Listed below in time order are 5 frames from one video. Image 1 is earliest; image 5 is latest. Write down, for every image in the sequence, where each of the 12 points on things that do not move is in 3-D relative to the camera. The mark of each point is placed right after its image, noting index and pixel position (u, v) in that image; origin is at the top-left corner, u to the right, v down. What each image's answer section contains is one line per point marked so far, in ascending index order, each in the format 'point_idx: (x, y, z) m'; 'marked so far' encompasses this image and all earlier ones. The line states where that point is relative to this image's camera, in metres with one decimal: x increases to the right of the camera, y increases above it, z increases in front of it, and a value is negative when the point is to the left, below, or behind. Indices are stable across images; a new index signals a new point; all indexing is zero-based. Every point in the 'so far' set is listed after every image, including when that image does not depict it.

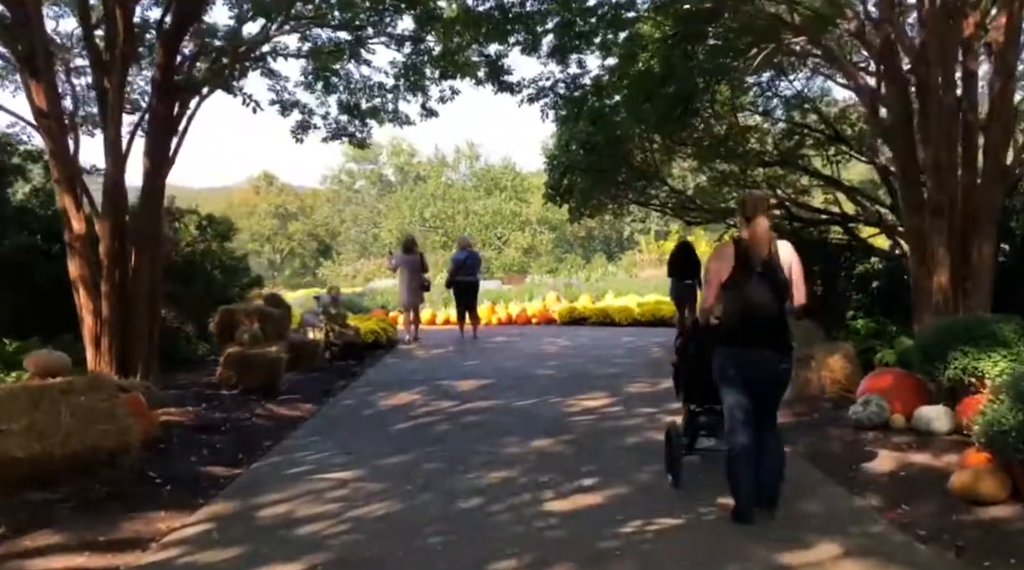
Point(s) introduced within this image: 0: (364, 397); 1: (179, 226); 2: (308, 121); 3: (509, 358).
0: (-1.3, -1.0, +8.1) m
1: (-3.5, +0.6, +10.2) m
2: (-1.9, +1.5, +8.9) m
3: (0.0, -0.9, +11.4) m
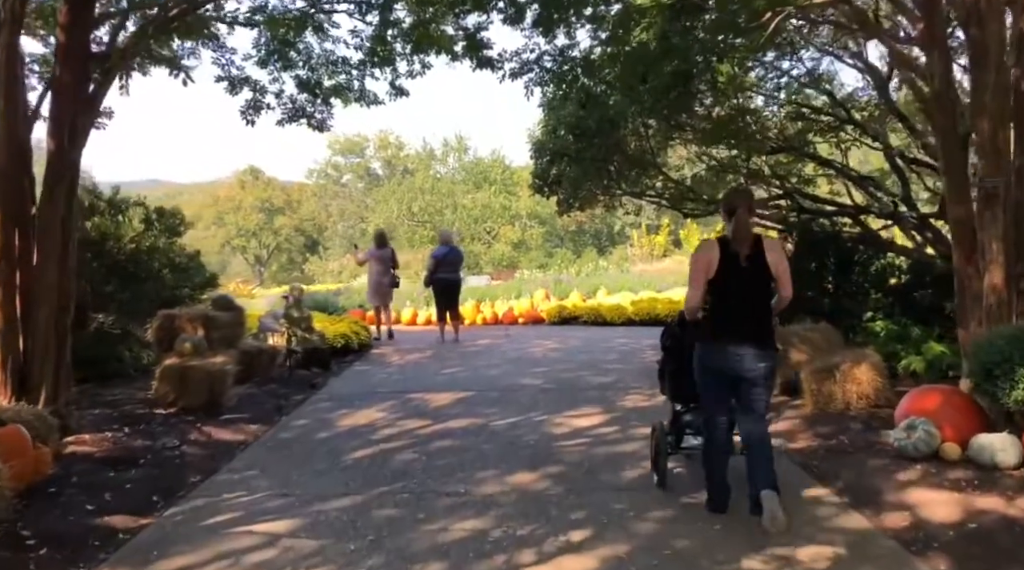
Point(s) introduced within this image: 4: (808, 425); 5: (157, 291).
0: (-1.4, -1.0, +7.1) m
1: (-3.7, +0.6, +9.1) m
2: (-2.1, +1.5, +7.9) m
3: (-0.2, -0.9, +10.4) m
4: (+1.9, -0.9, +6.3) m
5: (-3.4, -0.1, +9.2) m
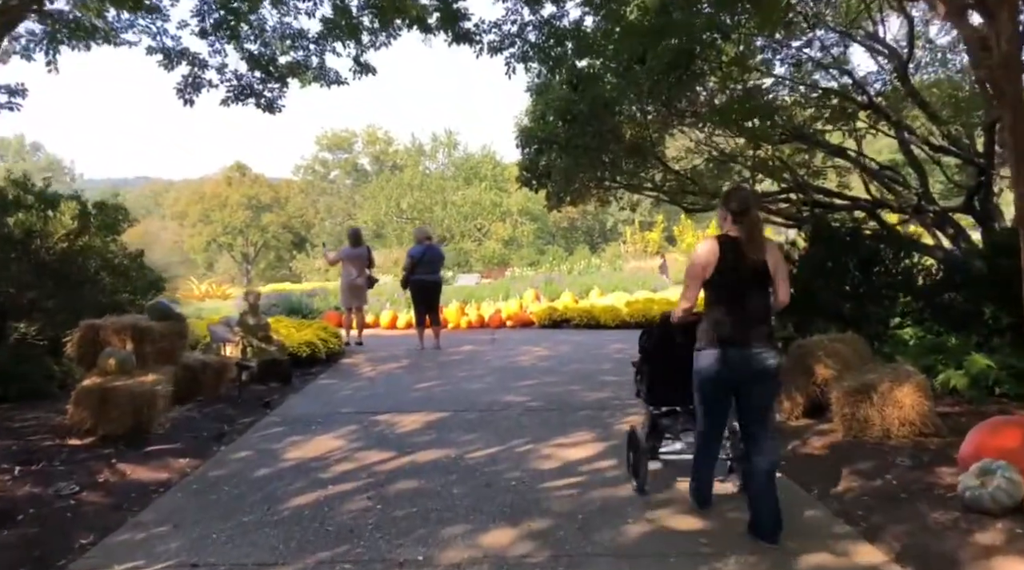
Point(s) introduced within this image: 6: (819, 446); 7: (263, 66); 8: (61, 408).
0: (-1.5, -1.0, +6.1) m
1: (-3.8, +0.6, +8.0) m
2: (-2.2, +1.5, +6.8) m
3: (-0.4, -0.9, +9.3) m
4: (+1.8, -0.9, +5.2) m
5: (-3.5, -0.1, +8.1) m
6: (+1.8, -0.9, +5.6) m
7: (-1.9, +1.7, +7.5) m
8: (-3.2, -0.9, +6.9) m
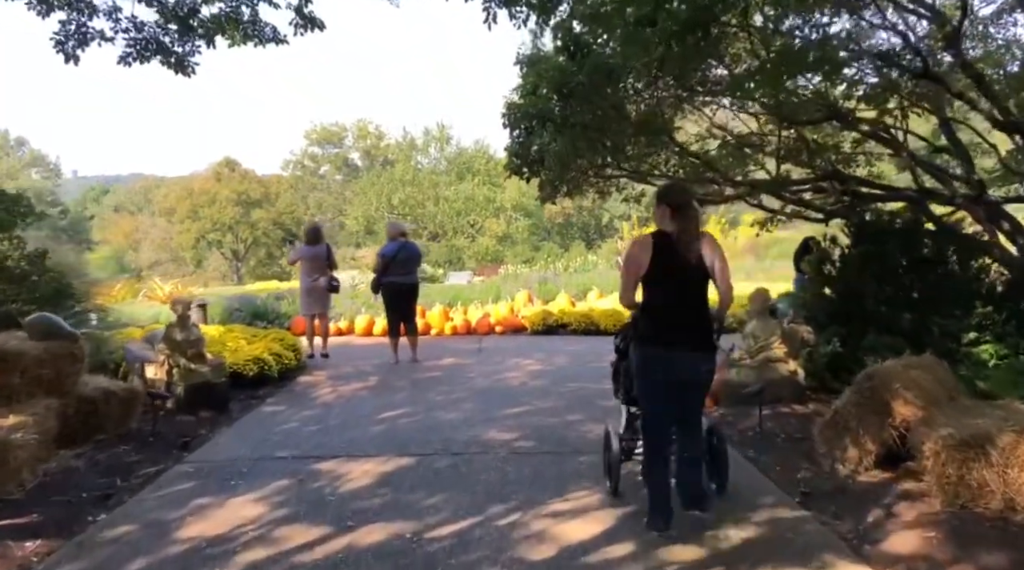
0: (-1.6, -1.1, +4.5) m
1: (-4.0, +0.5, +6.5) m
2: (-2.3, +1.4, +5.2) m
3: (-0.5, -0.9, +7.8) m
4: (+1.7, -1.0, +3.7) m
5: (-3.6, -0.2, +6.6) m
6: (+1.7, -1.0, +4.1) m
7: (-2.1, +1.7, +6.0) m
8: (-3.3, -0.9, +5.3) m
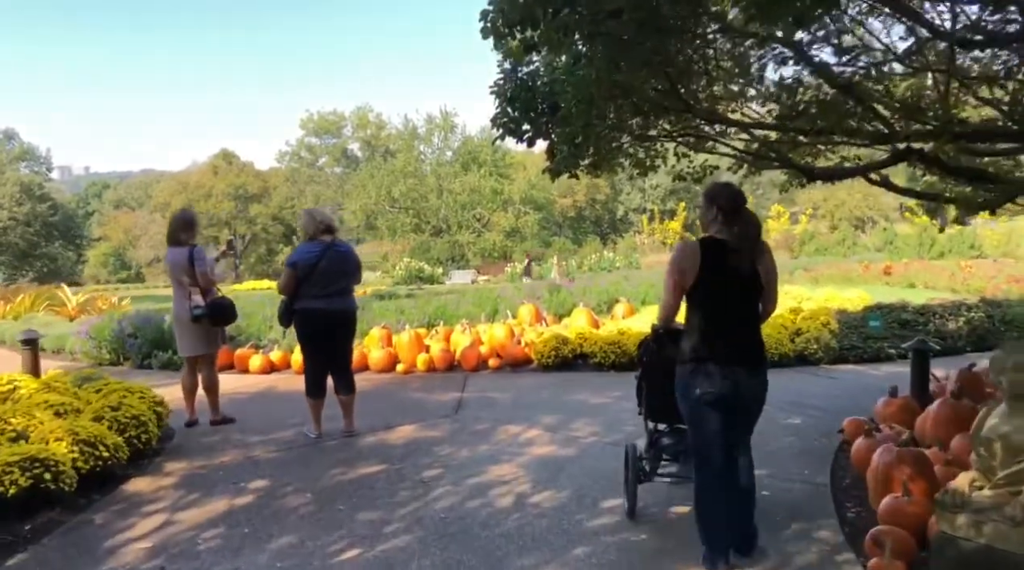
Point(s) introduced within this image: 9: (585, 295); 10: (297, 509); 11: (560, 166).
0: (-1.7, -1.3, +0.7) m
1: (-4.0, +0.3, +2.7) m
2: (-2.4, +1.2, +1.4) m
3: (-0.6, -1.1, +3.9) m
4: (+1.6, -1.2, -0.2) m
5: (-3.7, -0.4, +2.8) m
6: (+1.6, -1.2, +0.2) m
7: (-2.2, +1.5, +2.1) m
8: (-3.4, -1.1, +1.5) m
9: (+1.0, -0.2, +13.1) m
10: (-1.0, -1.1, +4.6) m
11: (+0.3, +0.8, +6.1) m
